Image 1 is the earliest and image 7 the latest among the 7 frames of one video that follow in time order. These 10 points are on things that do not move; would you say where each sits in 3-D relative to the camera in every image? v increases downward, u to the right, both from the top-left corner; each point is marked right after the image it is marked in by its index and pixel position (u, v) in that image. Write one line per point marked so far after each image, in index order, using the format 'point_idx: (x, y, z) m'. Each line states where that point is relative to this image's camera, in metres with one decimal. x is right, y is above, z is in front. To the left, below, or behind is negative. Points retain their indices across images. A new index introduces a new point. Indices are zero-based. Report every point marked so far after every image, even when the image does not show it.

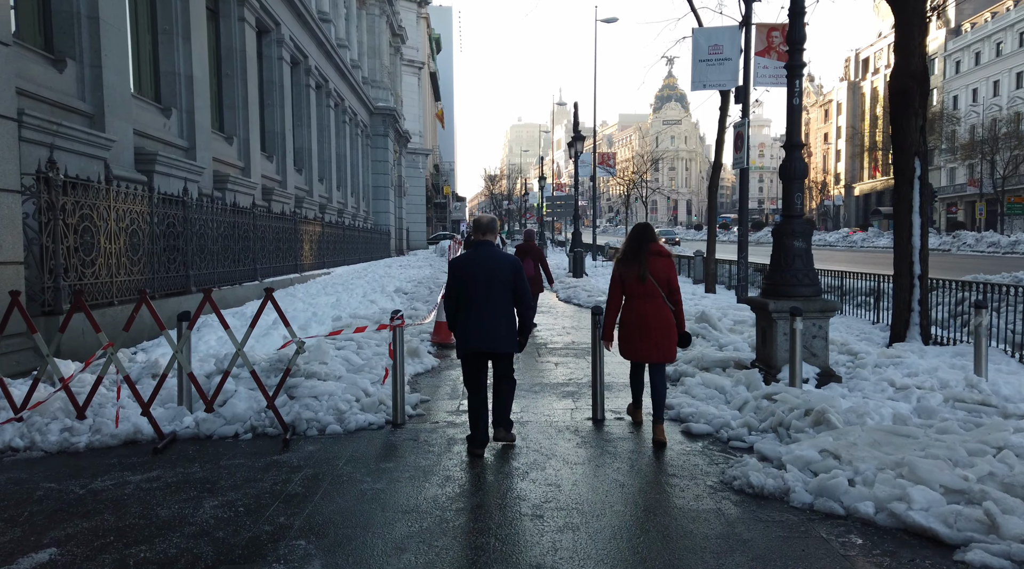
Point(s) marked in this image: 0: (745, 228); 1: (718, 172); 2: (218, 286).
0: (+4.8, +1.2, +16.0) m
1: (+4.9, +2.7, +18.6) m
2: (-5.7, 0.0, +15.1) m
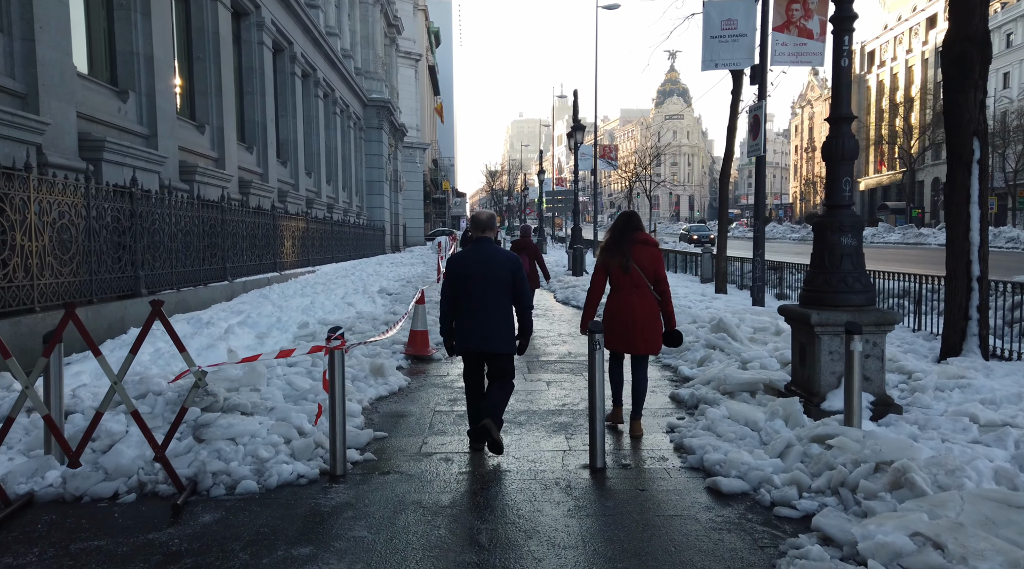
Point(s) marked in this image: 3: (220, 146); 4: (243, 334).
0: (+4.7, +1.2, +14.4) m
1: (+4.8, +2.7, +17.1) m
2: (-5.9, -0.1, +13.6) m
3: (-7.5, +3.5, +19.7) m
4: (-3.6, -0.7, +10.3) m
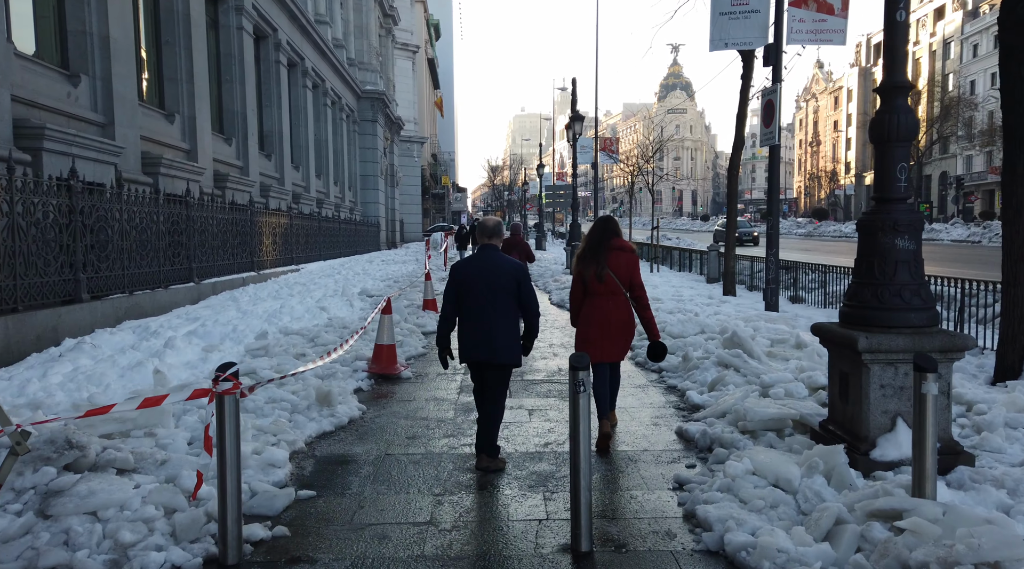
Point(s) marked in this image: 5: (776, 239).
0: (+4.5, +1.1, +13.1) m
1: (+4.6, +2.7, +15.7) m
2: (-6.1, -0.1, +12.3) m
3: (-7.6, +3.5, +18.4) m
4: (-3.8, -0.7, +9.0) m
5: (+4.5, +0.8, +13.1) m
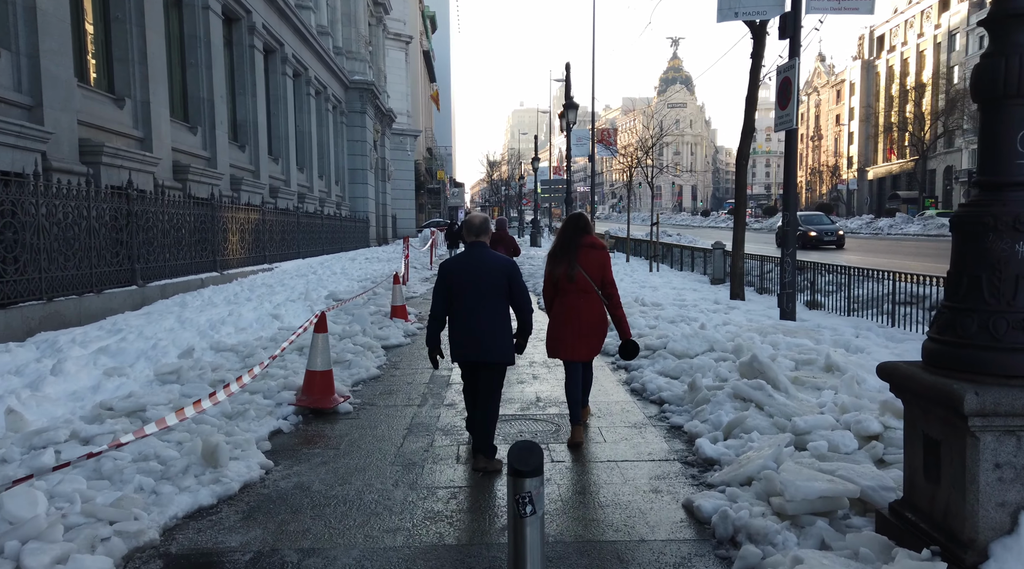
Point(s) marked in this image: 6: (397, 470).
0: (+4.2, +1.1, +11.5) m
1: (+4.3, +2.6, +14.1) m
2: (-6.4, -0.2, +10.7) m
3: (-8.0, +3.5, +16.8) m
4: (-4.1, -0.8, +7.4) m
5: (+4.2, +0.7, +11.5) m
6: (-0.8, -1.2, +5.1) m
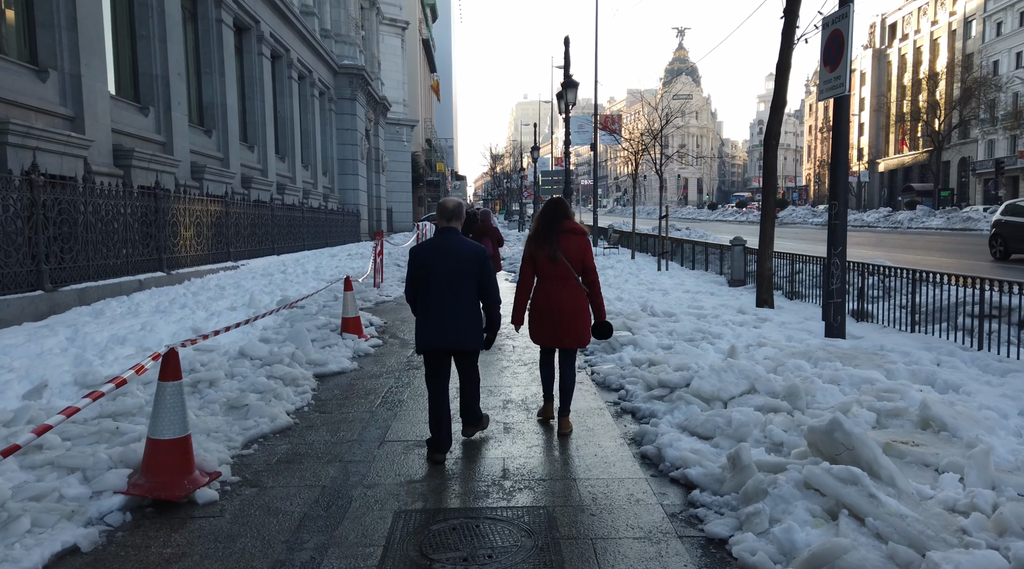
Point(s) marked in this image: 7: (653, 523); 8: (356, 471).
0: (+3.9, +1.0, +9.2) m
1: (+4.0, +2.6, +11.8) m
2: (-6.6, -0.3, +8.4) m
3: (-8.2, +3.5, +14.5) m
4: (-4.4, -0.9, +5.1) m
5: (+3.9, +0.6, +9.2) m
6: (-1.1, -1.4, +2.9) m
7: (+0.7, -1.2, +4.0) m
8: (-1.0, -1.2, +4.9) m
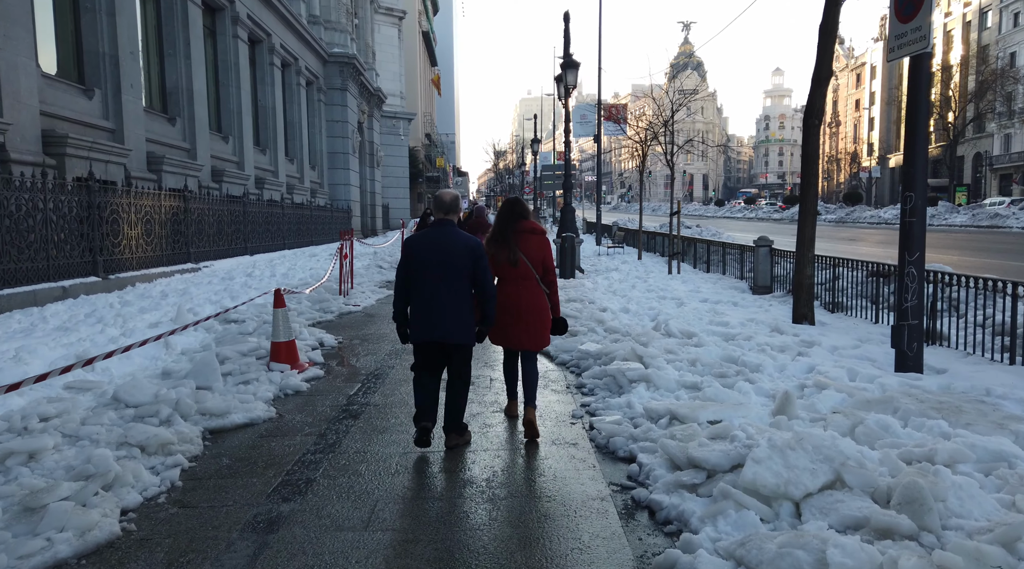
0: (+3.7, +0.8, +7.0) m
1: (+3.8, +2.4, +9.6) m
2: (-6.9, -0.4, +6.3) m
3: (-8.4, +3.3, +12.4) m
4: (-4.6, -1.1, +3.0) m
5: (+3.7, +0.5, +7.0) m
6: (-1.3, -1.5, +0.8) m
7: (+0.5, -1.4, +1.9) m
8: (-1.2, -1.3, +2.8) m
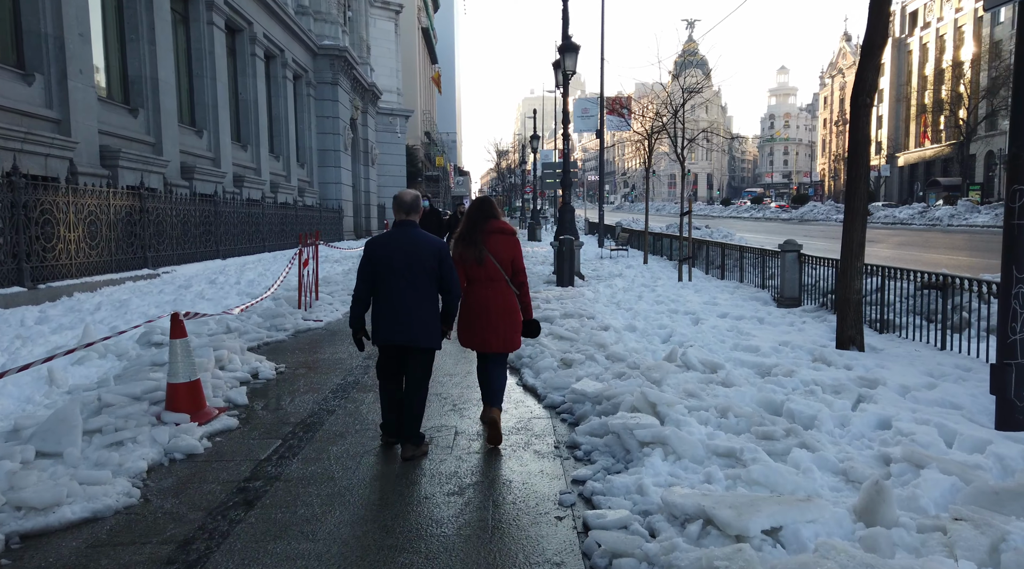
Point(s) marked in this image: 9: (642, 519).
0: (+3.5, +0.7, +5.2) m
1: (+3.6, +2.3, +7.8) m
2: (-7.1, -0.6, +4.6) m
3: (-8.6, +3.2, +10.6) m
4: (-4.8, -1.3, +1.3) m
5: (+3.5, +0.3, +5.2) m
6: (-1.5, -1.7, -1.0) m
7: (+0.3, -1.6, +0.1) m
8: (-1.5, -1.5, +1.0) m
9: (+0.6, -1.1, +3.8) m
